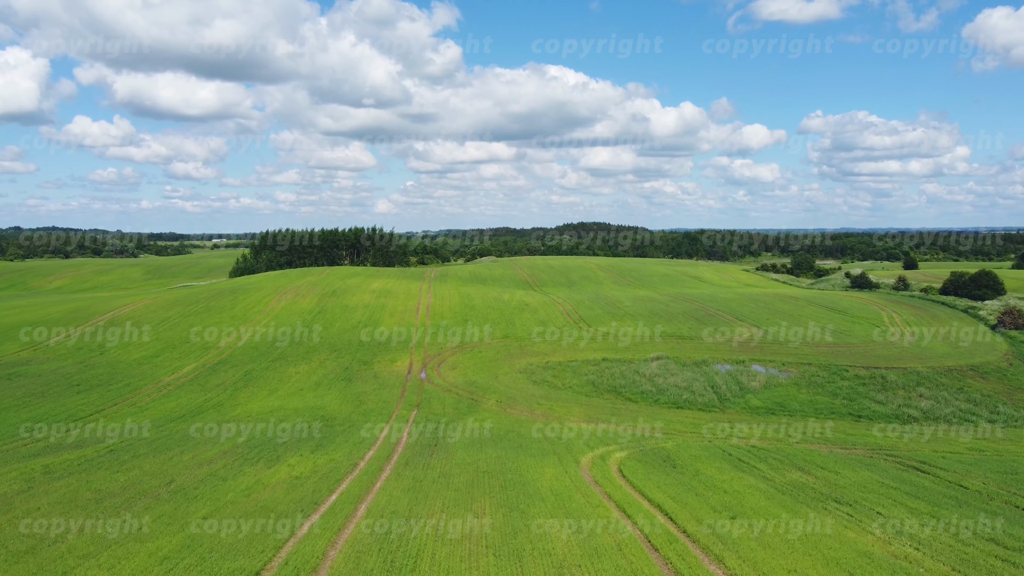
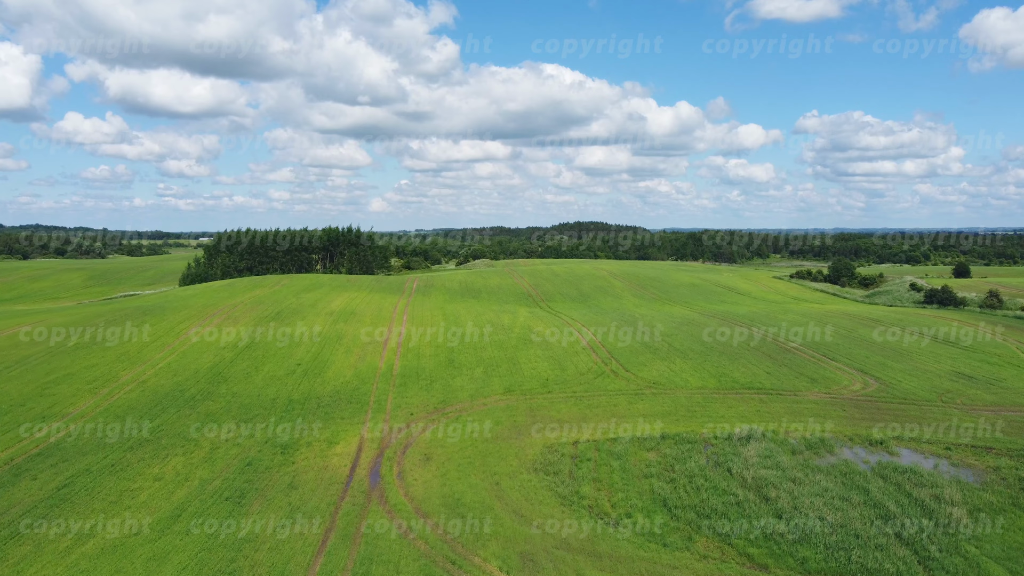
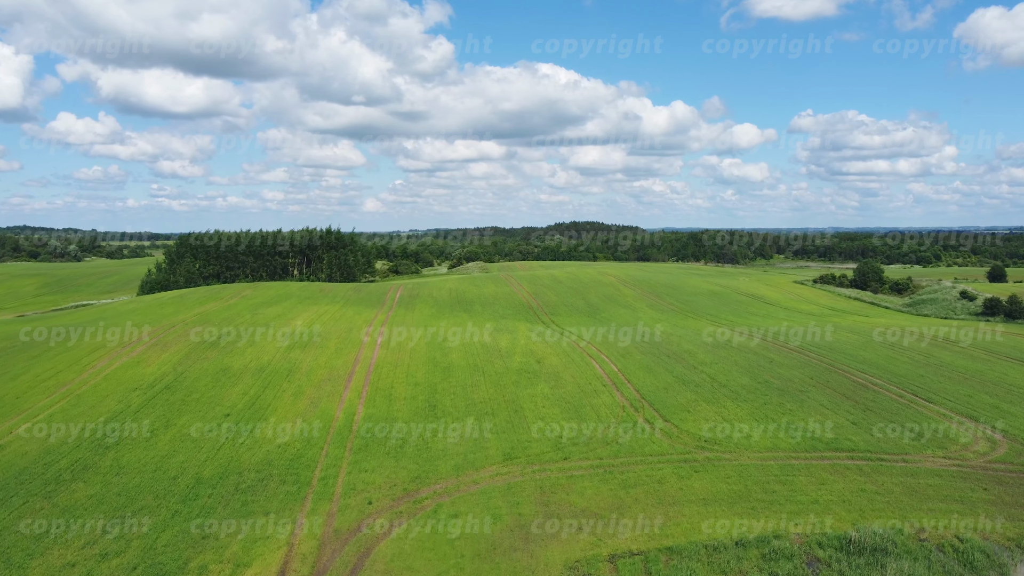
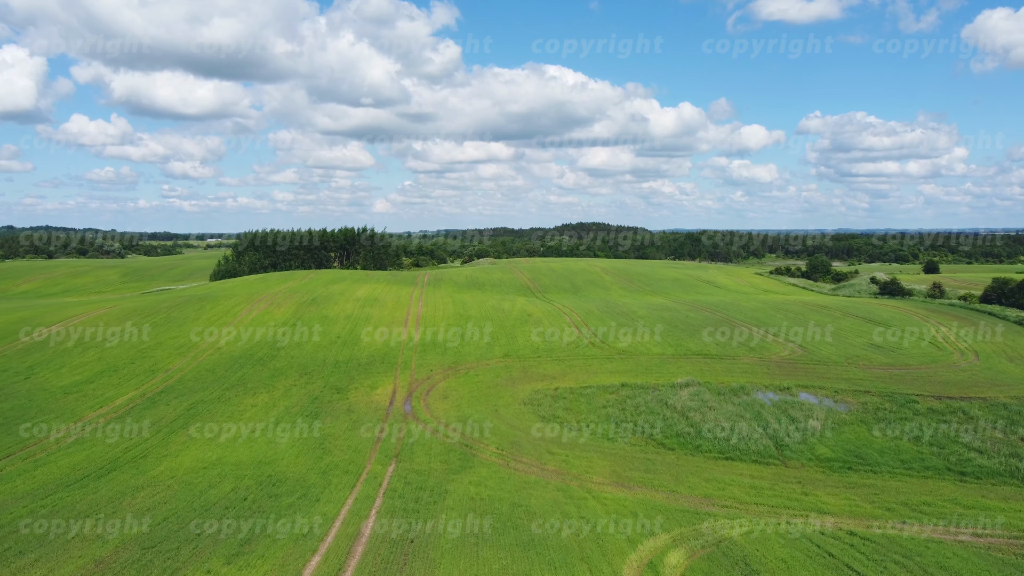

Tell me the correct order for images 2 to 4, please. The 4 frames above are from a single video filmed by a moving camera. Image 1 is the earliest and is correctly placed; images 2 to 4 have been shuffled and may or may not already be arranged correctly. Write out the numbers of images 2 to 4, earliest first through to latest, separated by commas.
4, 2, 3
